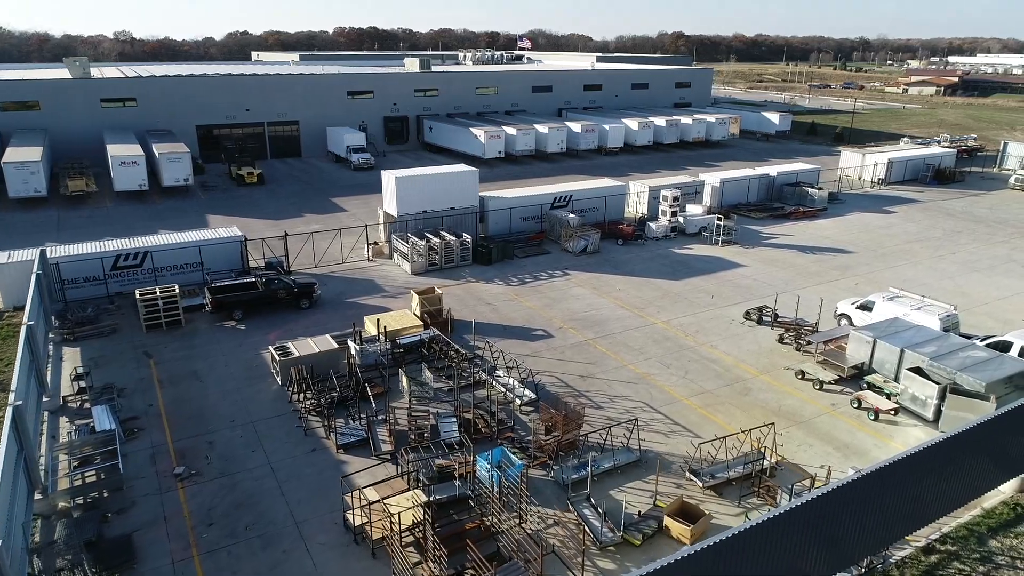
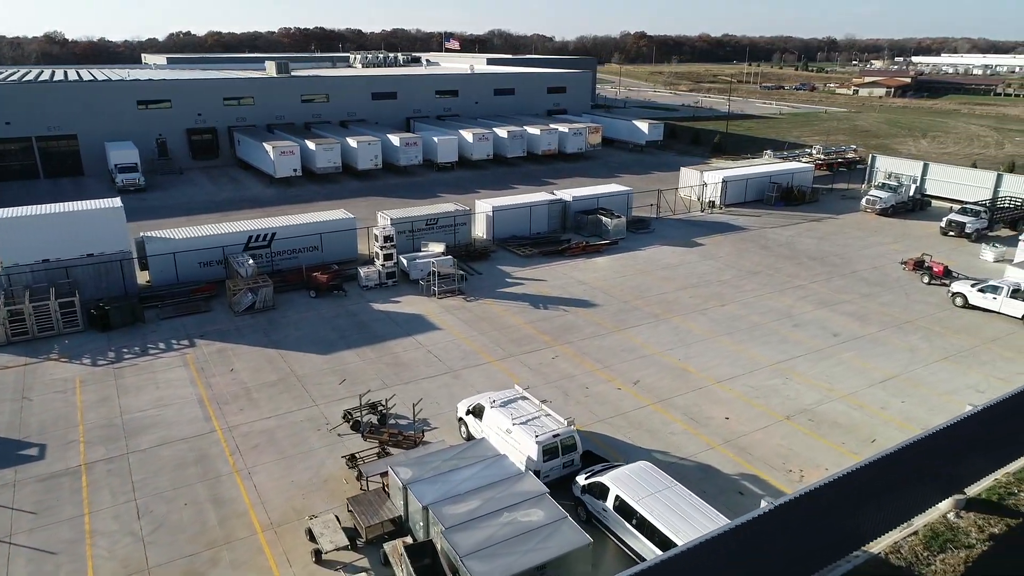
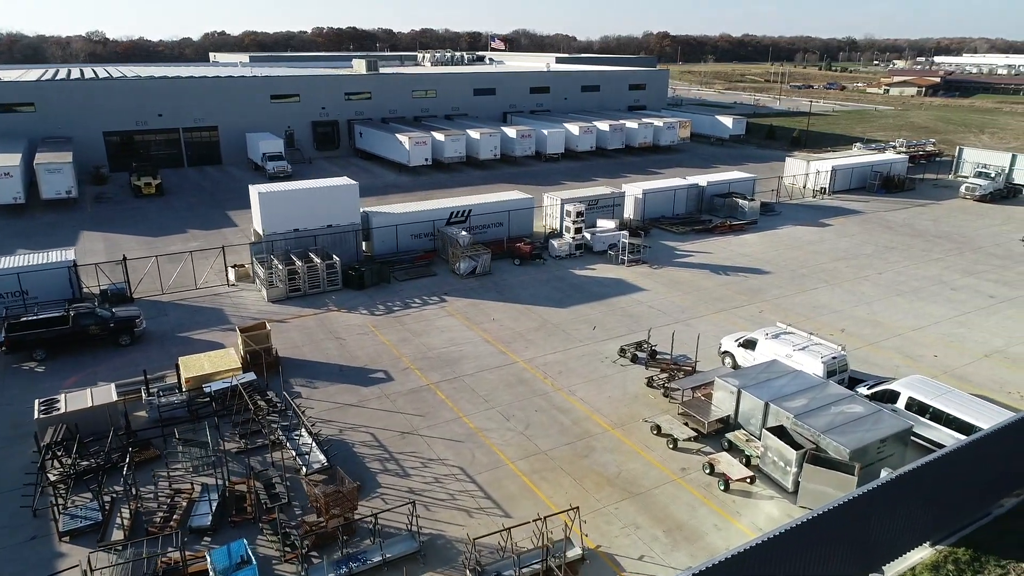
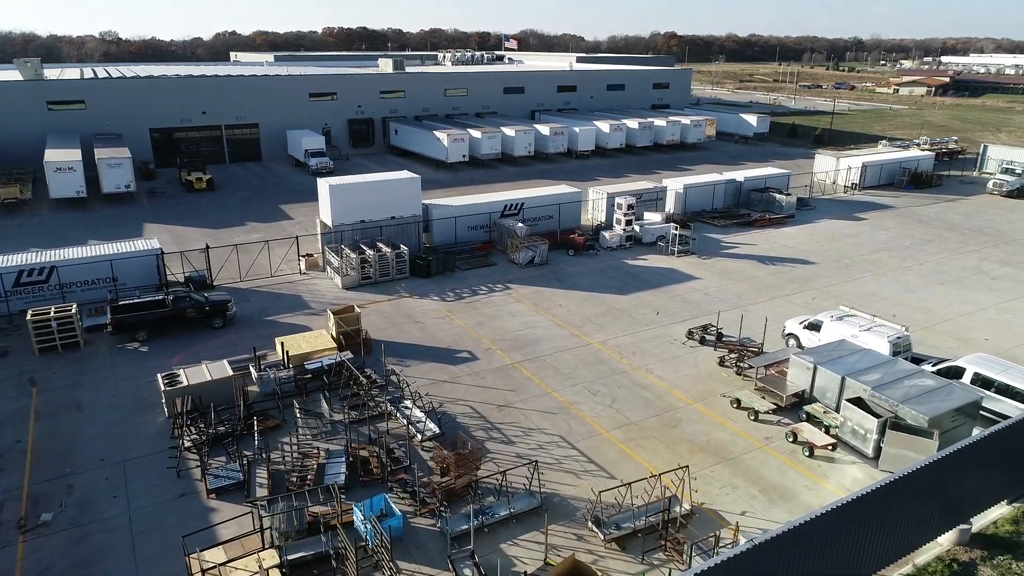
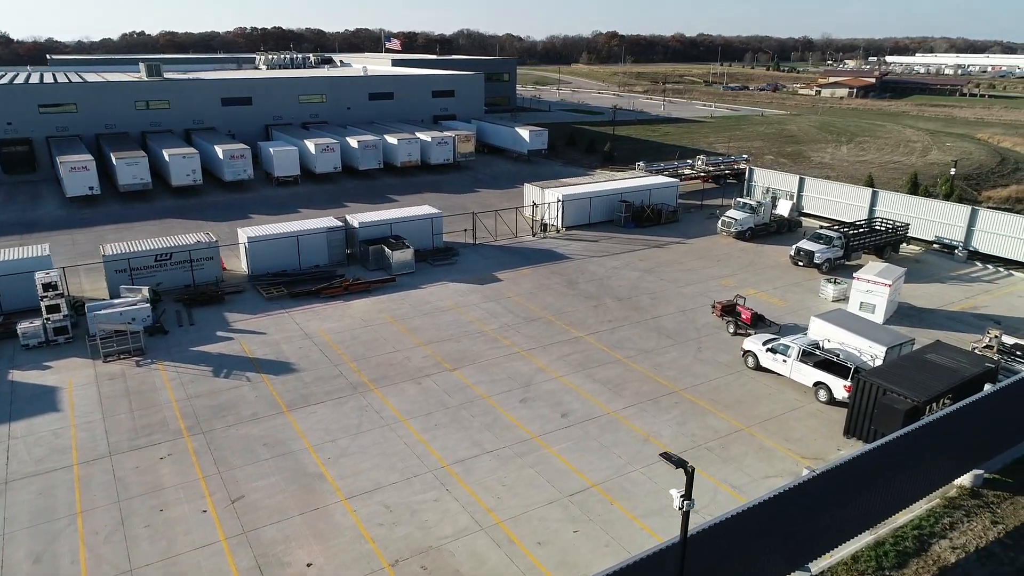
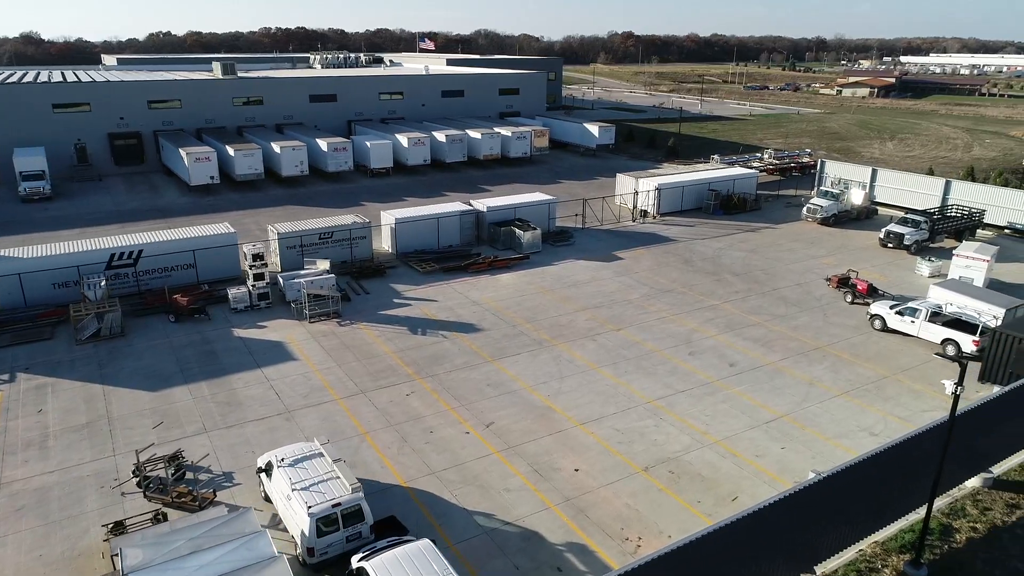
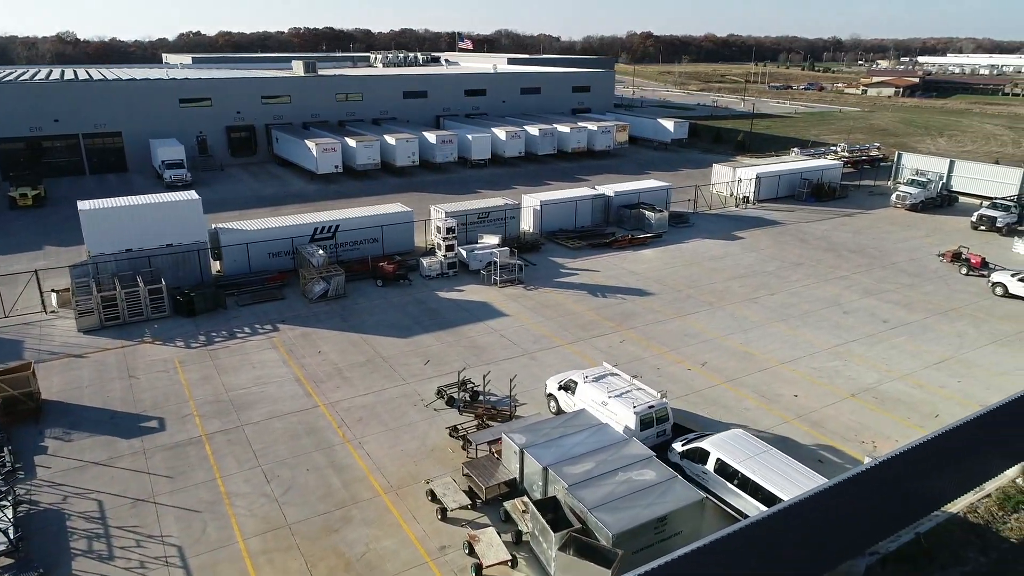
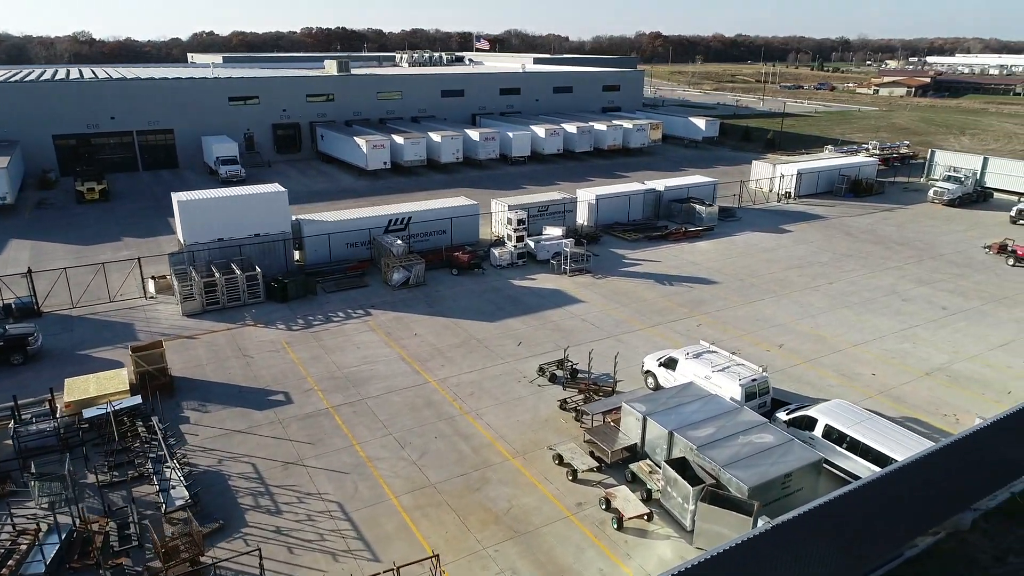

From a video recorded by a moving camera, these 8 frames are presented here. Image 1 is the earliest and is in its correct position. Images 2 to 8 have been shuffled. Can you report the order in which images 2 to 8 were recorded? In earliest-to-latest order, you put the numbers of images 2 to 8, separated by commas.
4, 3, 8, 7, 2, 6, 5
